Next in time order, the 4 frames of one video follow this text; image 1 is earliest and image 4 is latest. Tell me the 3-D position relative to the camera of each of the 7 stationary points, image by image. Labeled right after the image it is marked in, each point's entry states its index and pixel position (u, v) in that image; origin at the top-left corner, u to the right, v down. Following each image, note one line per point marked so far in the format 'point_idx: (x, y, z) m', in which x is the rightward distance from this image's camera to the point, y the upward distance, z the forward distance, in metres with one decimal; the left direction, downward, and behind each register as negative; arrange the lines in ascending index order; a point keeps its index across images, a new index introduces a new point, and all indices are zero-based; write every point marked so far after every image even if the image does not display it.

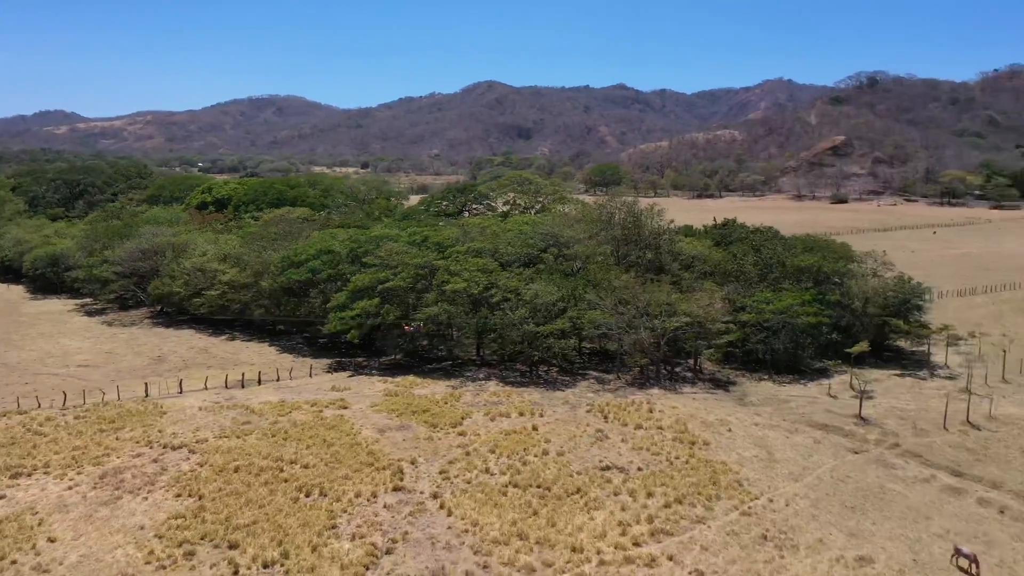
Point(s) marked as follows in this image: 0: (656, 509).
0: (+3.3, -5.0, +18.7) m
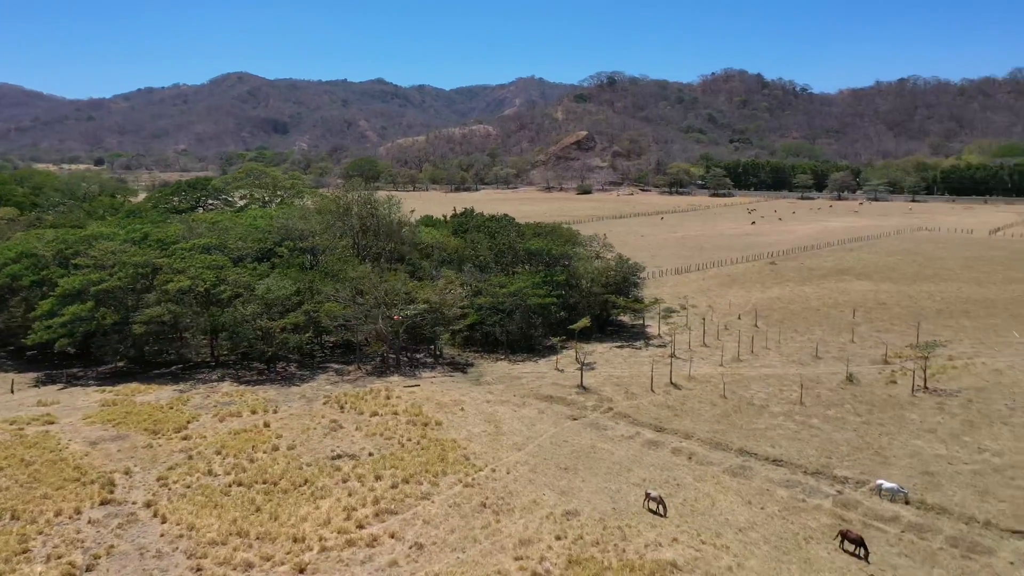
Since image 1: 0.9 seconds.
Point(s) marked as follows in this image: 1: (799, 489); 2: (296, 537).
0: (-3.0, -4.7, +19.1) m
1: (+6.9, -4.9, +19.8) m
2: (-4.4, -5.1, +16.7) m
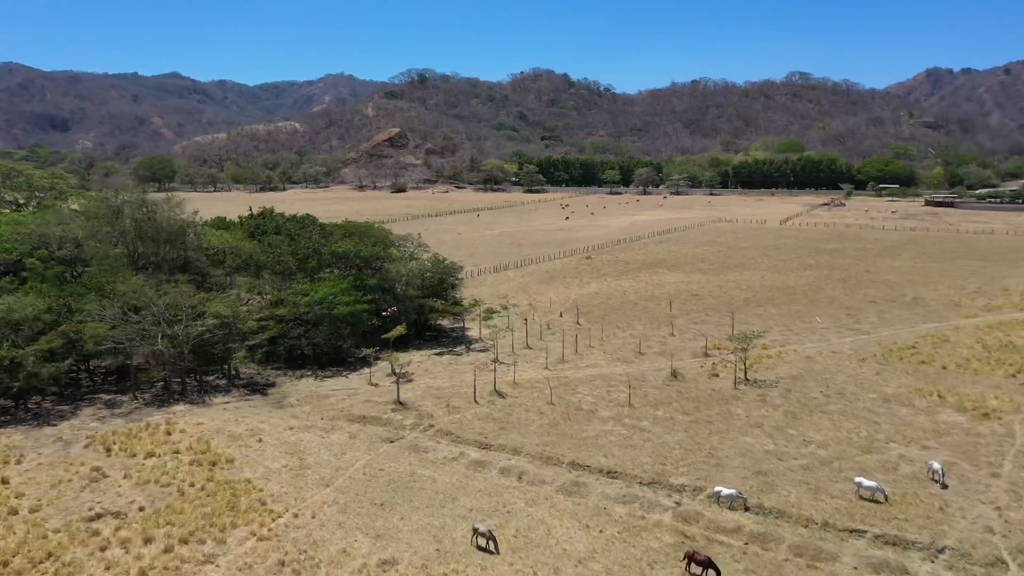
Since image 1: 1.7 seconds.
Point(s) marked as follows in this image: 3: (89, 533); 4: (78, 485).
0: (-6.8, -5.1, +15.4) m
1: (+2.8, -4.8, +18.2) m
2: (-7.6, -5.5, +12.8) m
3: (-8.5, -4.9, +16.5) m
4: (-10.0, -4.5, +18.9) m
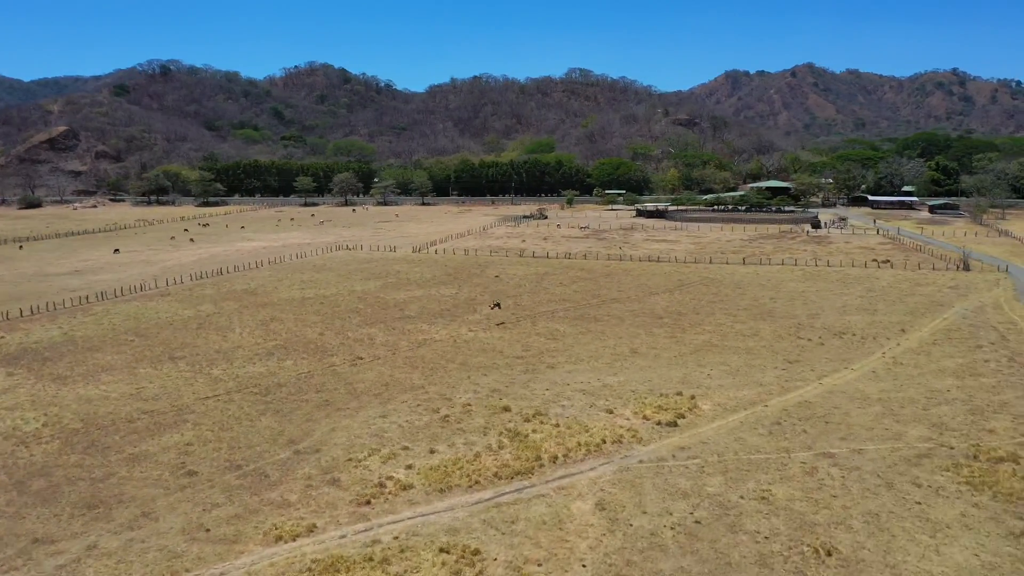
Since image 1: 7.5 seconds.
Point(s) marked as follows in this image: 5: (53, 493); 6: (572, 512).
0: (-27.3, -9.8, -10.2) m
1: (-18.5, -9.2, -5.6) m
2: (-27.6, -10.2, -12.9) m
3: (-29.3, -9.7, -9.5) m
4: (-31.2, -9.4, -7.4) m
5: (-10.7, -4.8, +19.3) m
6: (+1.4, -4.8, +17.8) m
